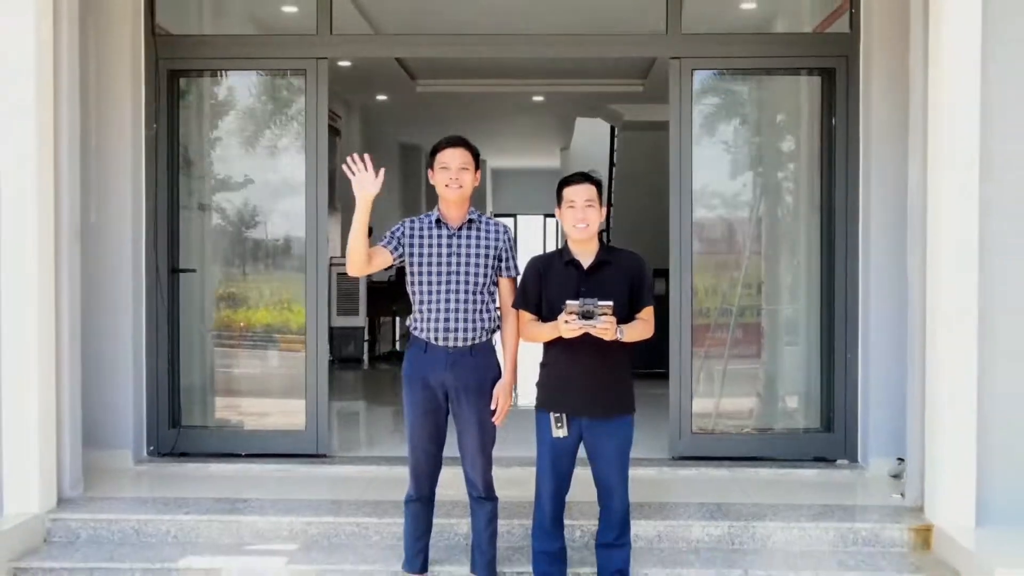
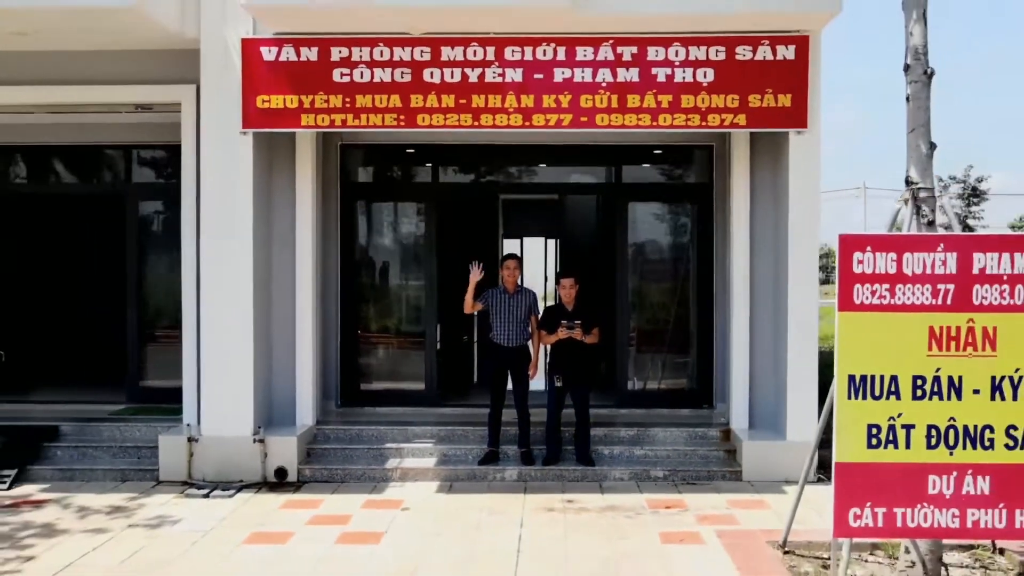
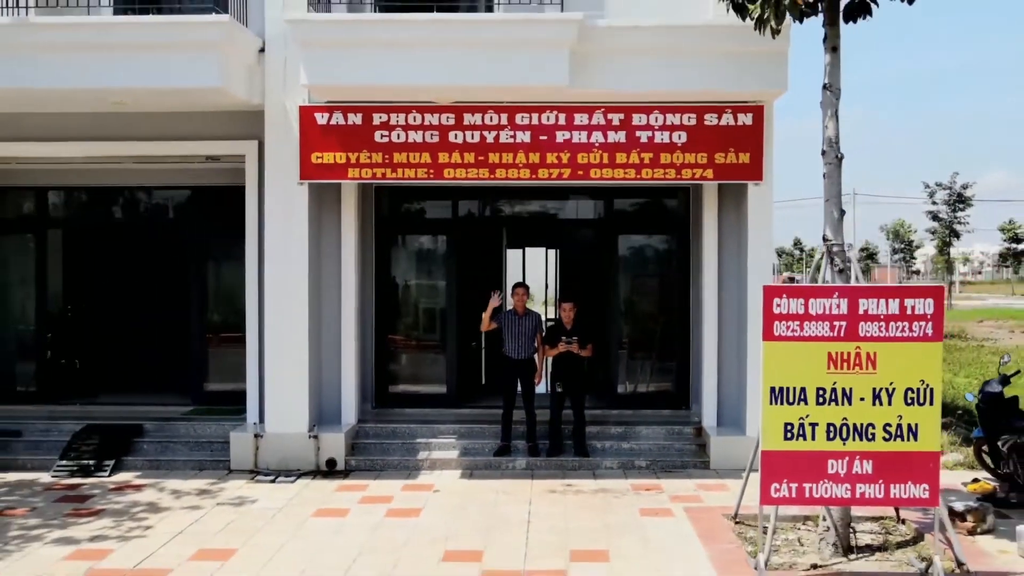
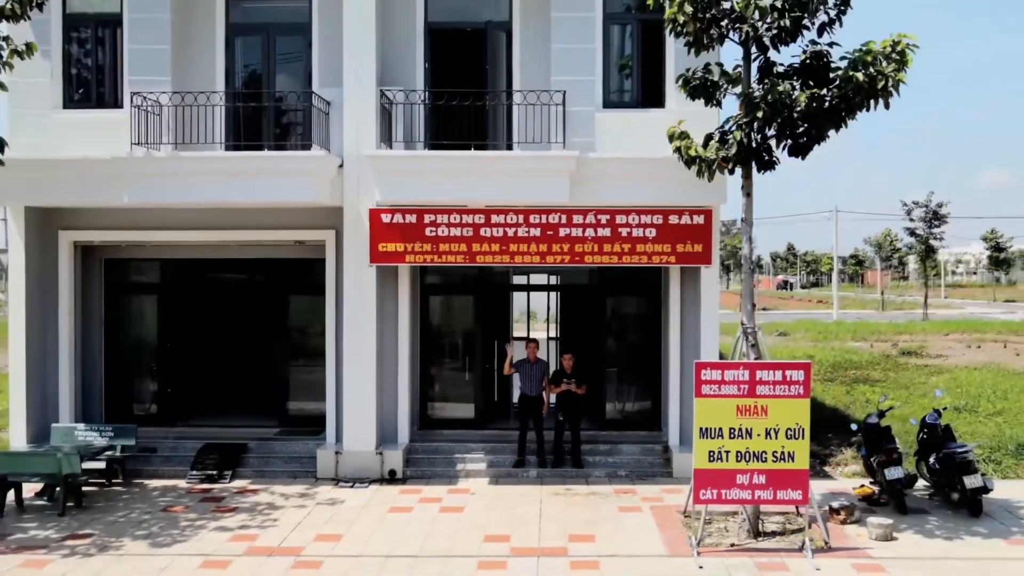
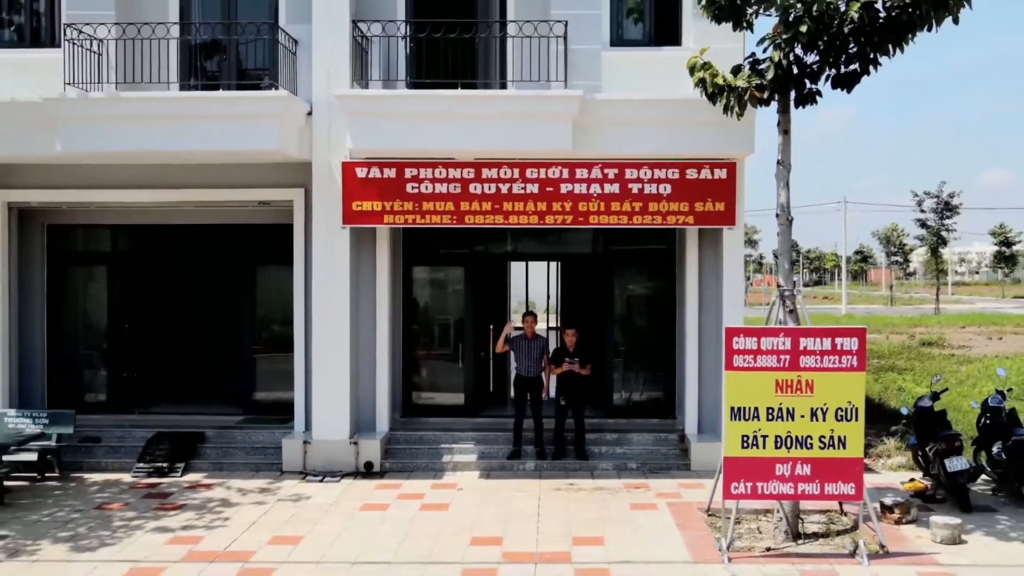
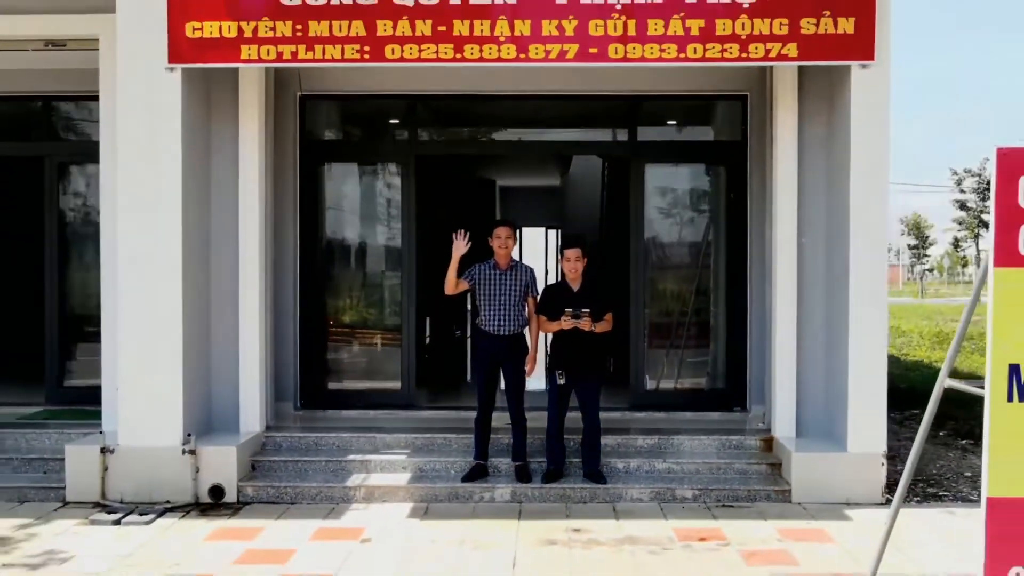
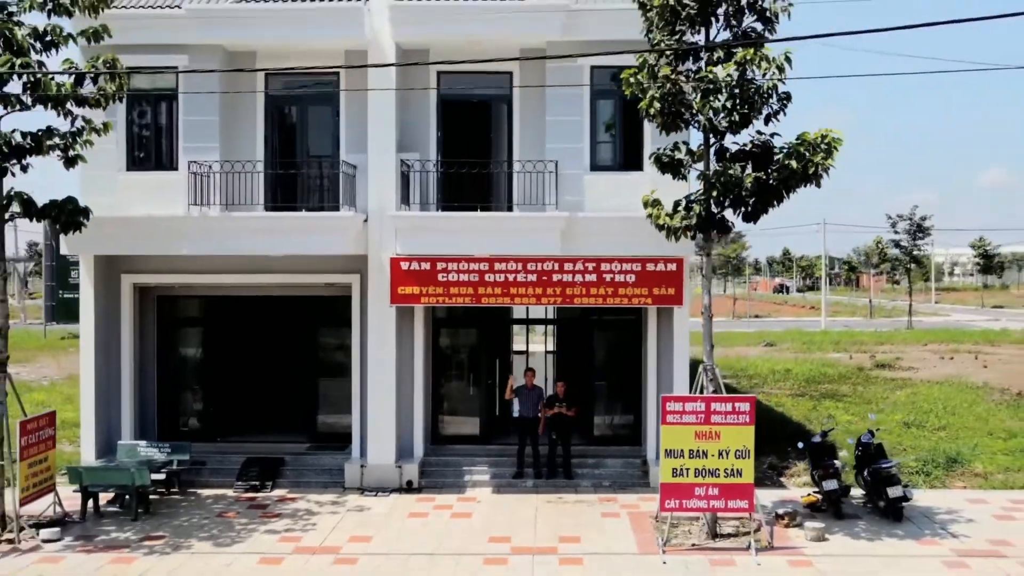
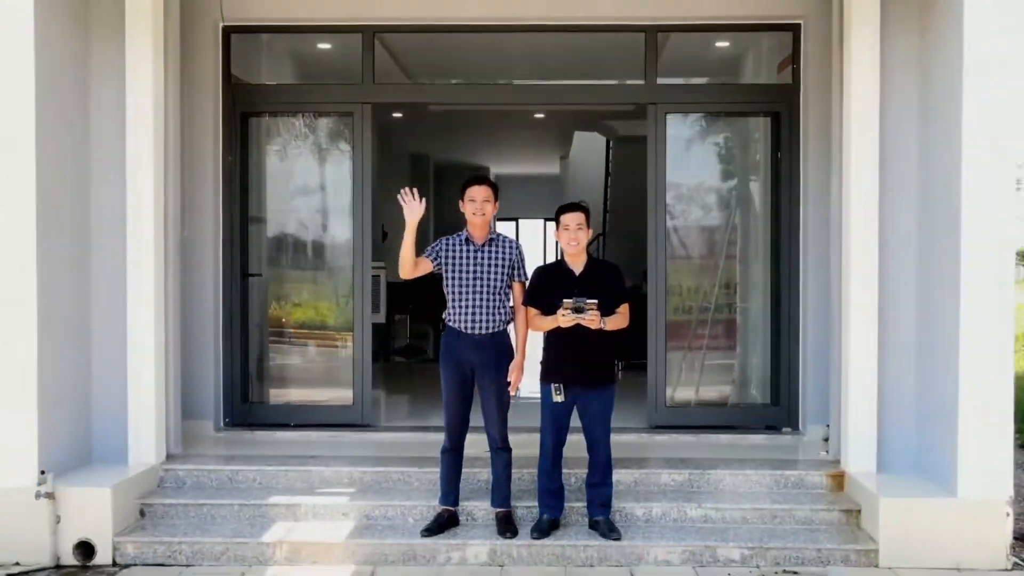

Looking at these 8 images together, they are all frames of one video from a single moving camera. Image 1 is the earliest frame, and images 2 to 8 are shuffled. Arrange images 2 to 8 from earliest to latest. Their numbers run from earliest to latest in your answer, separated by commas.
8, 6, 2, 3, 5, 4, 7
